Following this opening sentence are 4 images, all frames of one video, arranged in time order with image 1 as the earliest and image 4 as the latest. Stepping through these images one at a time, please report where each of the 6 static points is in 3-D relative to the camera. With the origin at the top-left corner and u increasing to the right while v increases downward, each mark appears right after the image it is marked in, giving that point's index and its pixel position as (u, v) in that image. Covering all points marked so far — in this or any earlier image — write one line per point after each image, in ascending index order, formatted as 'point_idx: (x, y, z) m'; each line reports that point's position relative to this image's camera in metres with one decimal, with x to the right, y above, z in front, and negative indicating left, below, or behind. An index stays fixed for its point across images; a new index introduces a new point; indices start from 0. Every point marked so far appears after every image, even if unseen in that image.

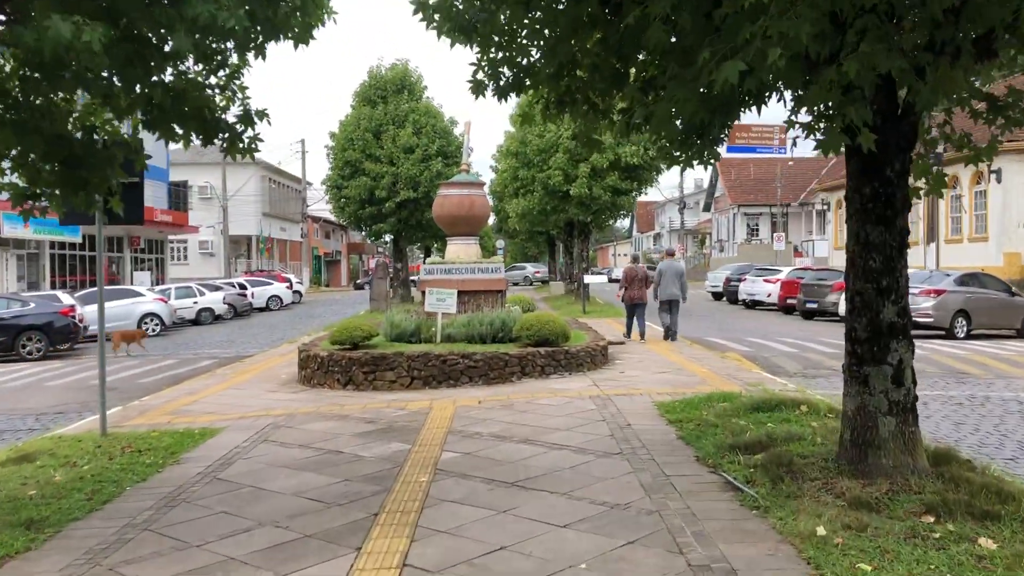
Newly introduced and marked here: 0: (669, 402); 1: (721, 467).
0: (+1.5, -1.1, +9.4) m
1: (+1.4, -1.2, +6.5) m
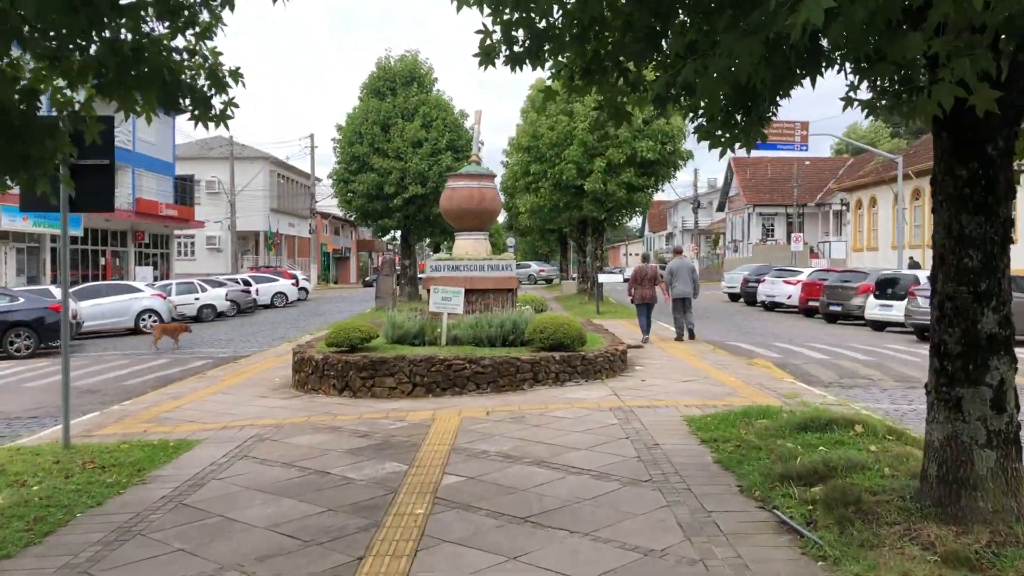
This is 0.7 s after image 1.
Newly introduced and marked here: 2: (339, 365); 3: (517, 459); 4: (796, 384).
0: (+1.6, -1.1, +8.4) m
1: (+1.5, -1.2, +5.5) m
2: (-2.0, -0.9, +11.1) m
3: (0.0, -1.2, +7.0) m
4: (+3.3, -1.1, +11.1) m
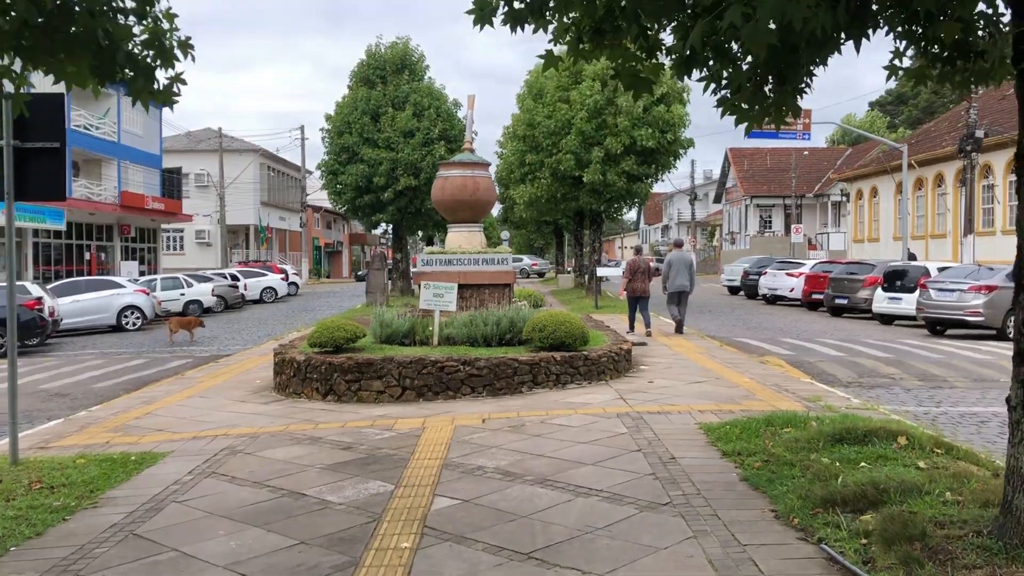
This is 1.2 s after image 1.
0: (+1.6, -1.1, +7.6) m
1: (+1.5, -1.2, +4.7) m
2: (-2.0, -0.8, +10.3) m
3: (0.0, -1.2, +6.2) m
4: (+3.3, -1.0, +10.3) m
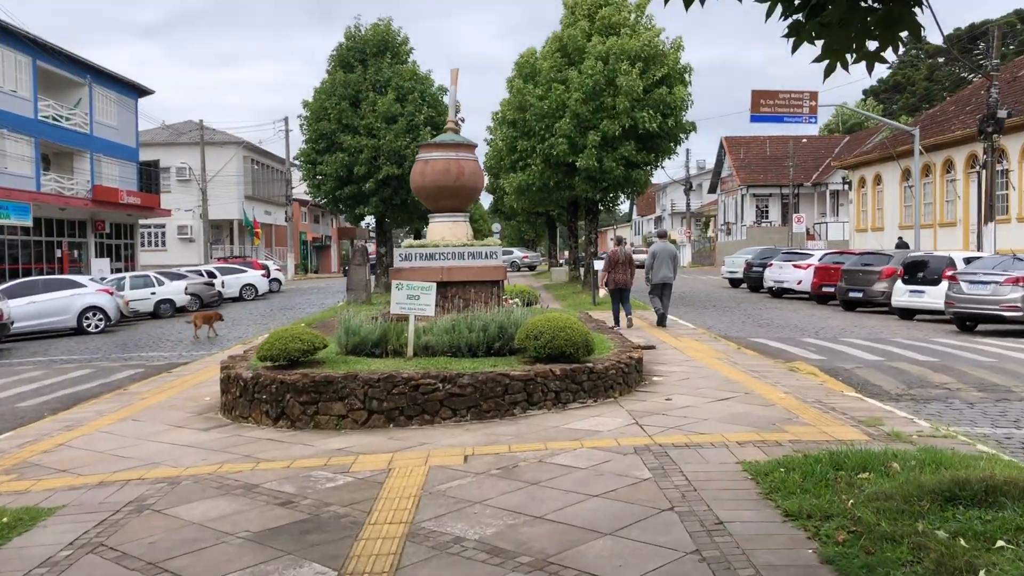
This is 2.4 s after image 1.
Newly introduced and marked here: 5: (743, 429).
0: (+1.6, -1.1, +5.9) m
1: (+1.4, -1.2, +3.0) m
2: (-2.1, -0.9, +8.5) m
3: (0.0, -1.3, +4.5) m
4: (+3.2, -1.0, +8.6) m
5: (+1.7, -1.1, +7.2) m
